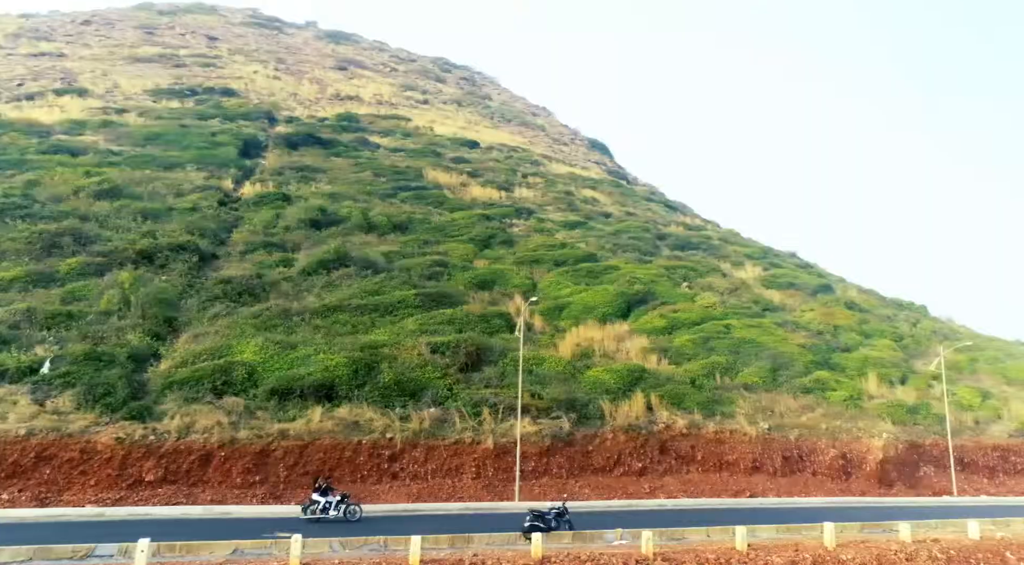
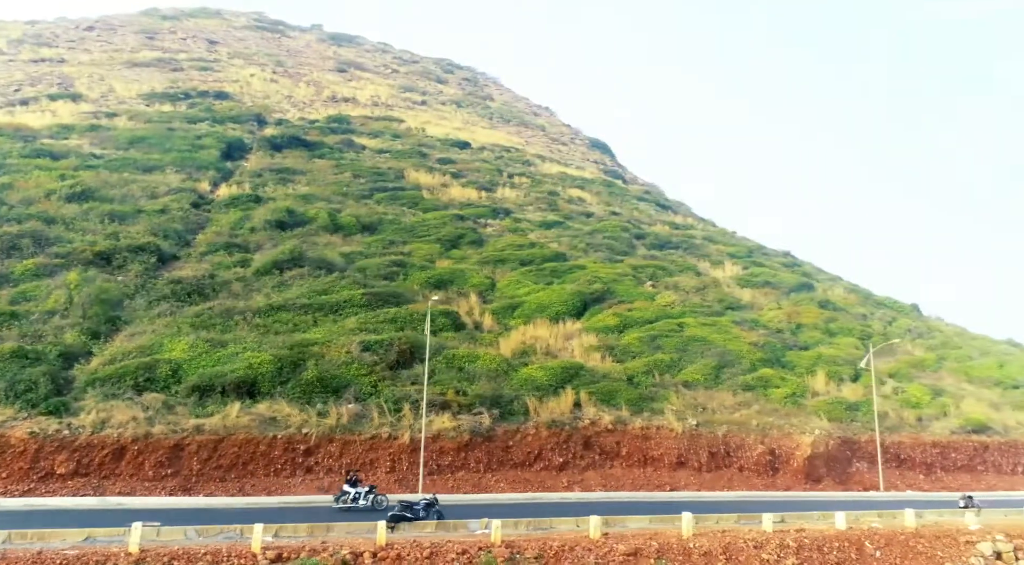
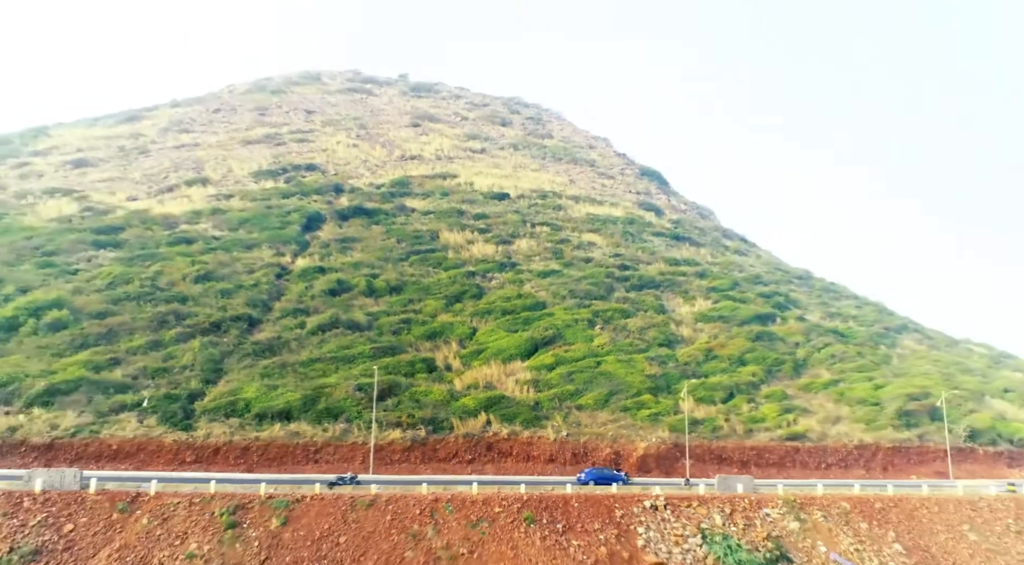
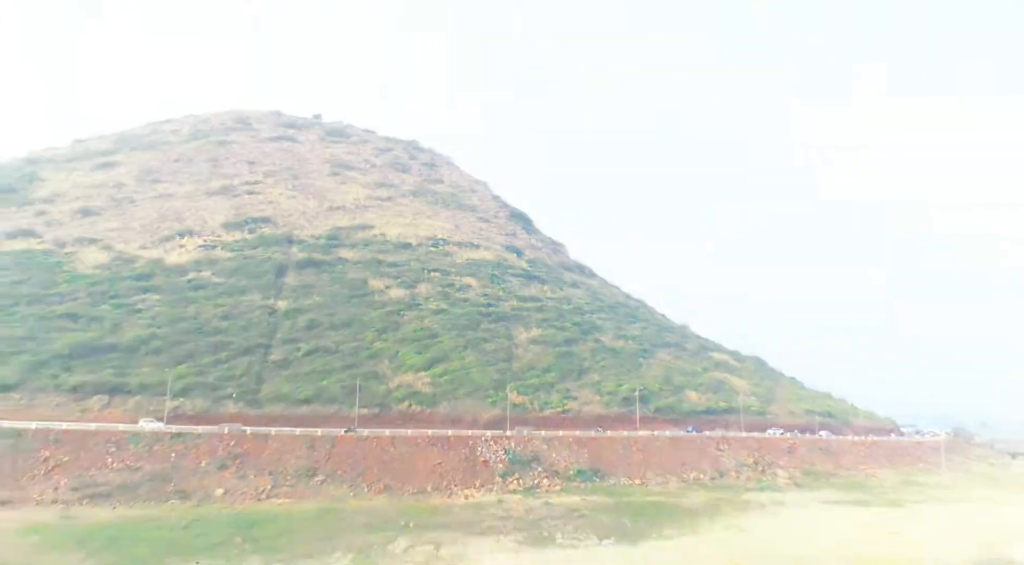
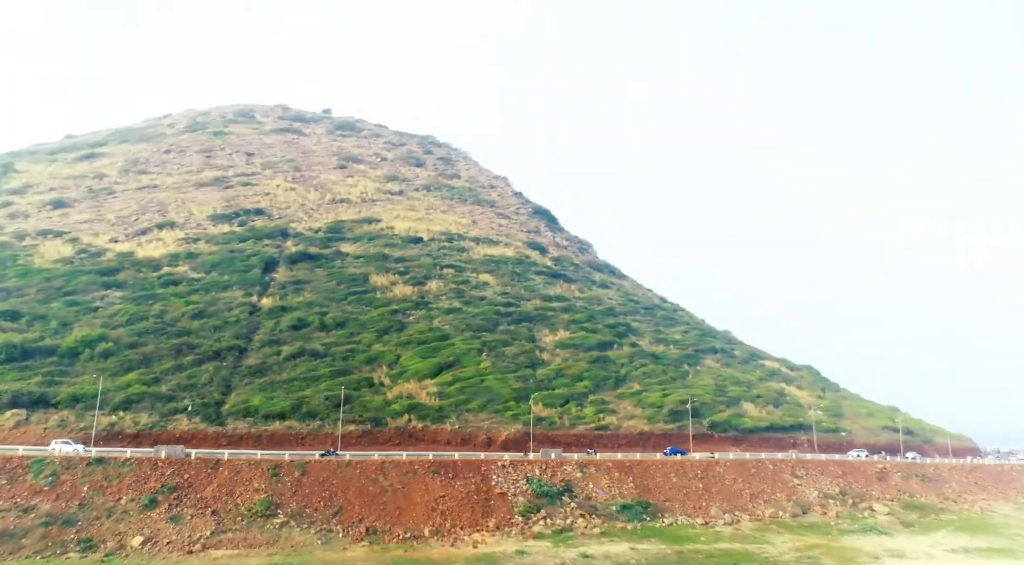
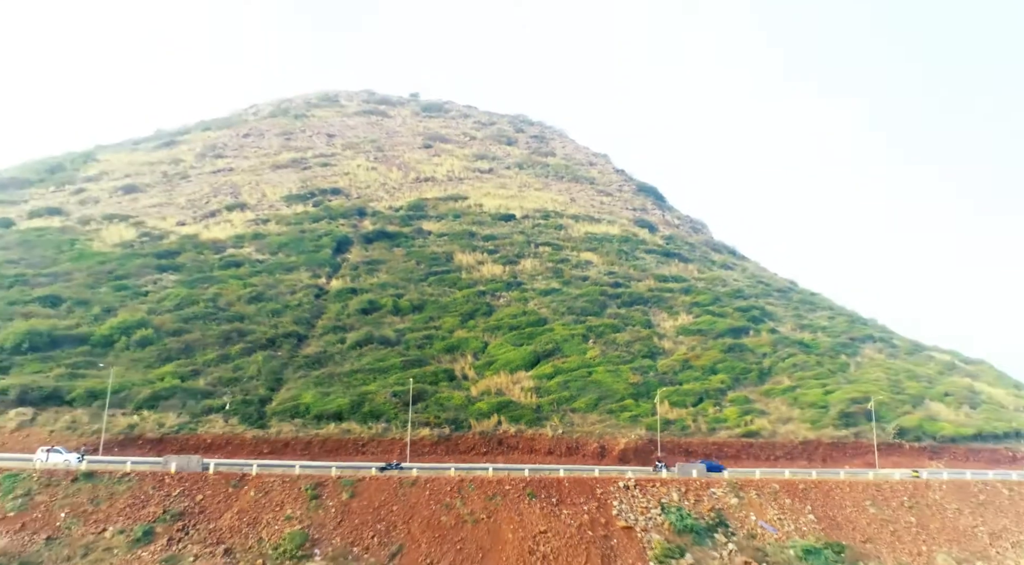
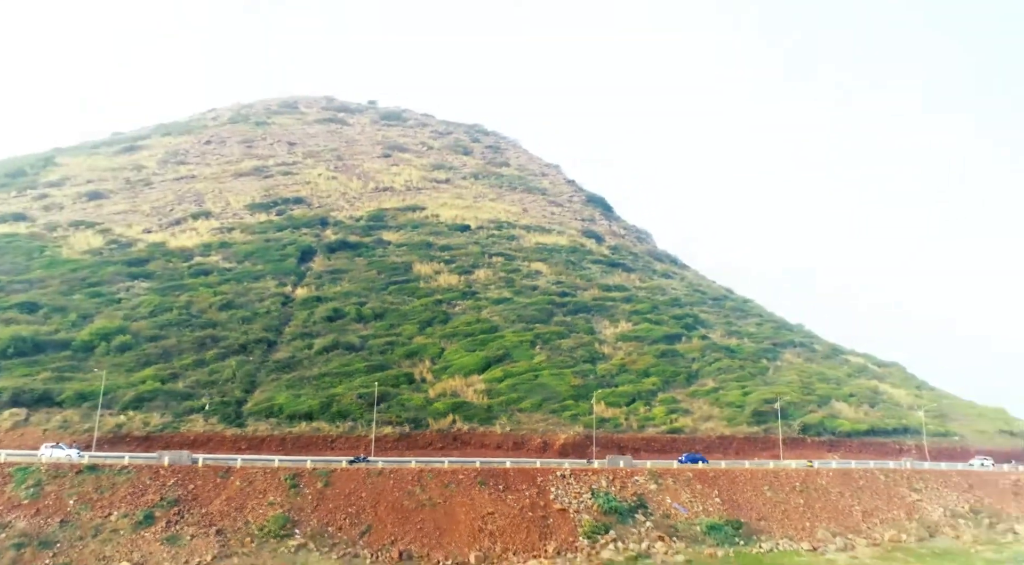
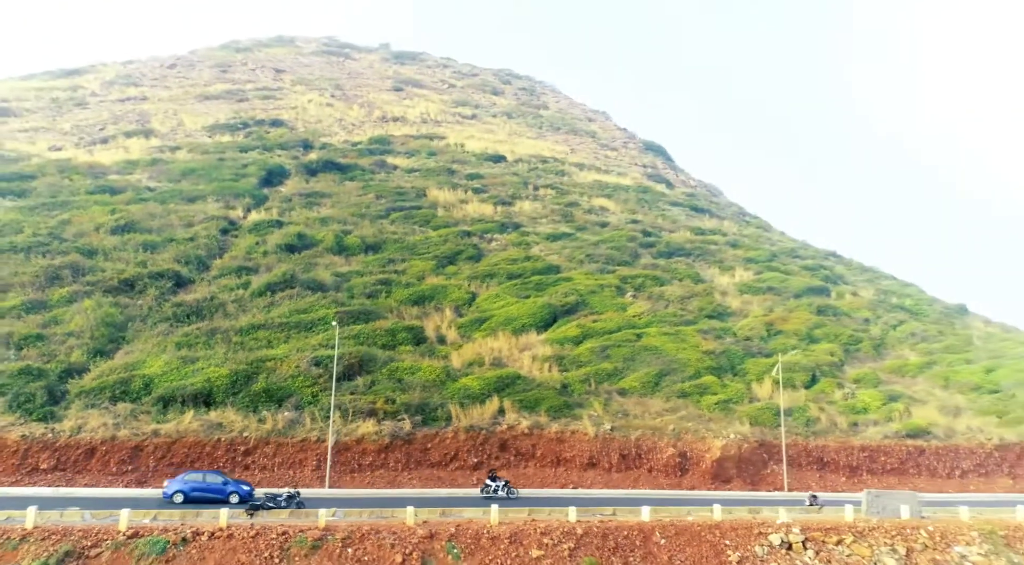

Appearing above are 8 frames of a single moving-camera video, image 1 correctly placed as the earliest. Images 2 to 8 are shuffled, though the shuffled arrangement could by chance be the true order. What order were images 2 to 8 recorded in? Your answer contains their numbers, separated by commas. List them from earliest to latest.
2, 8, 3, 6, 7, 5, 4
